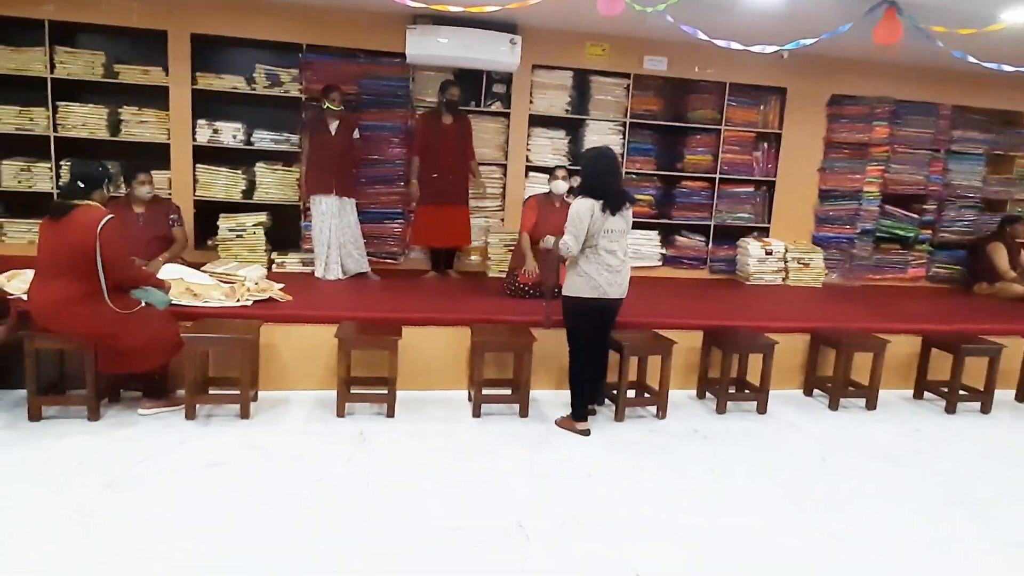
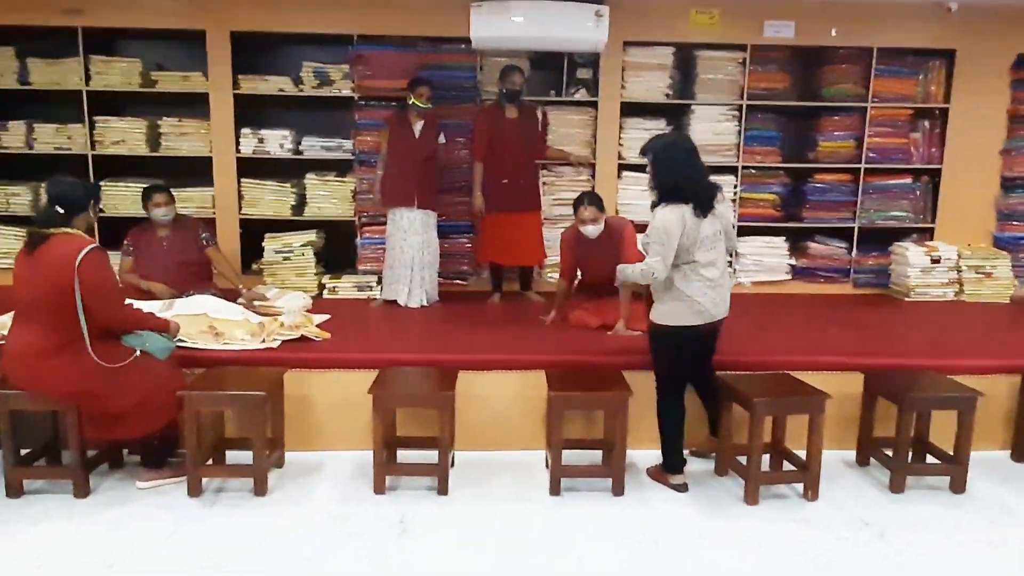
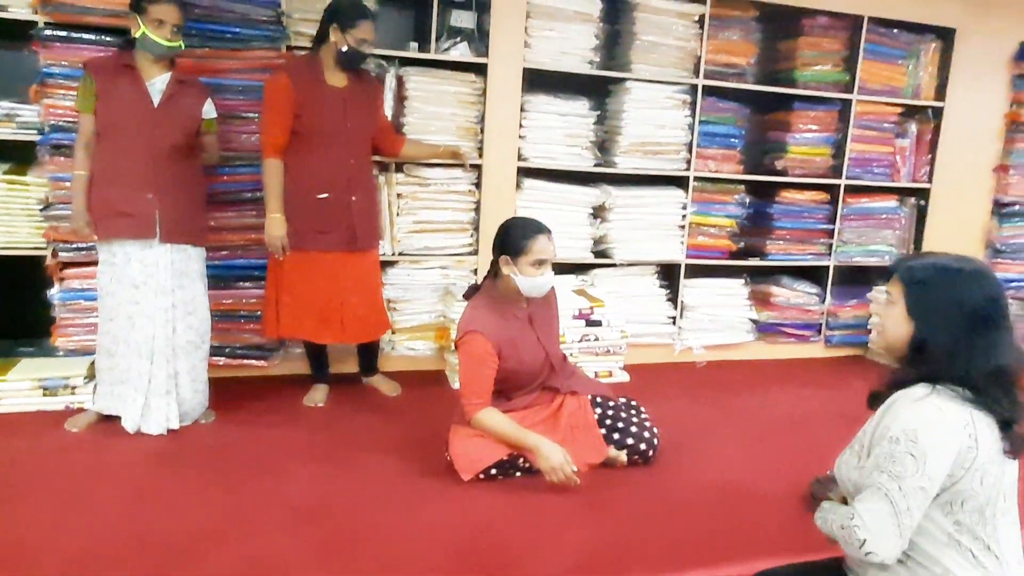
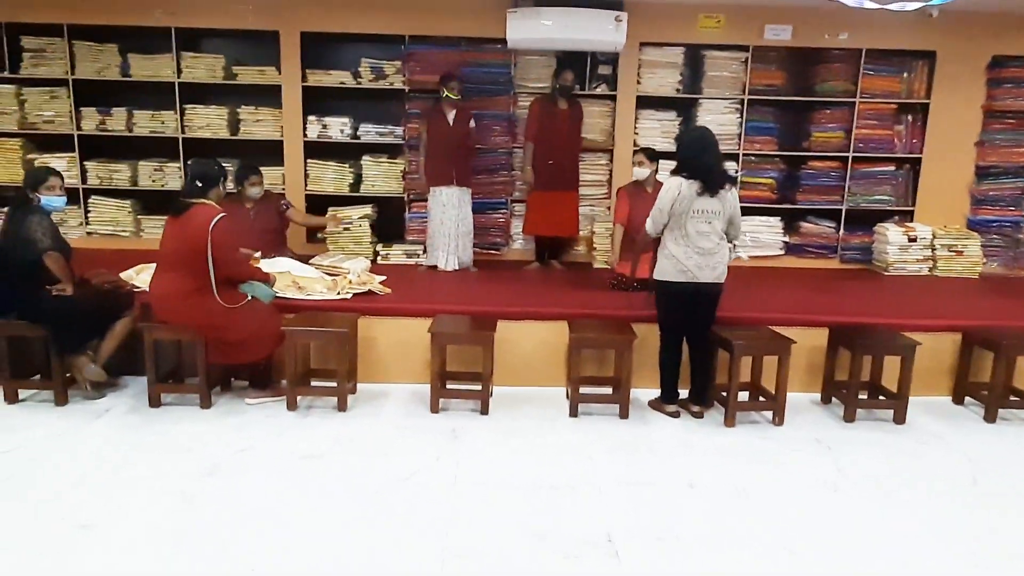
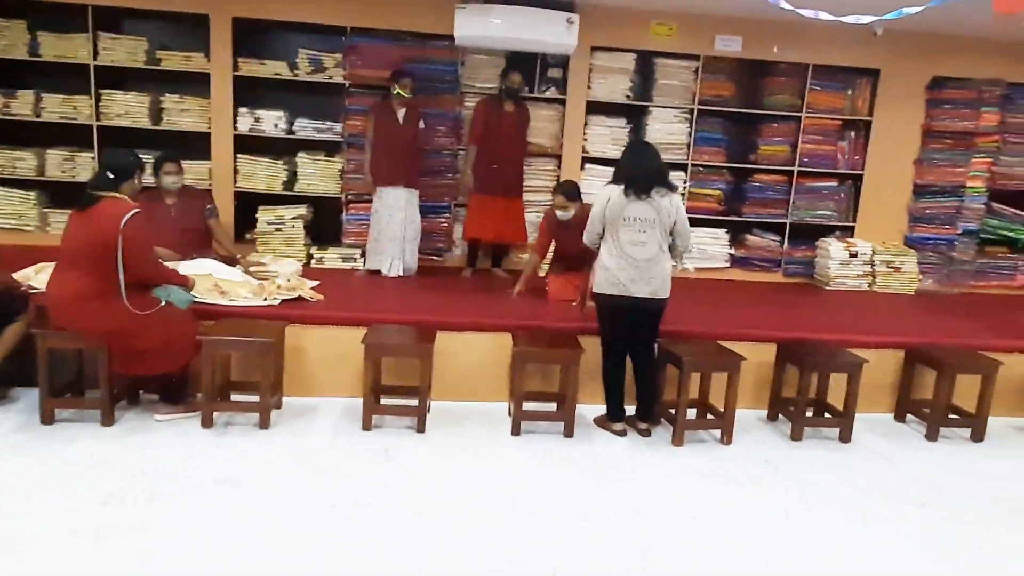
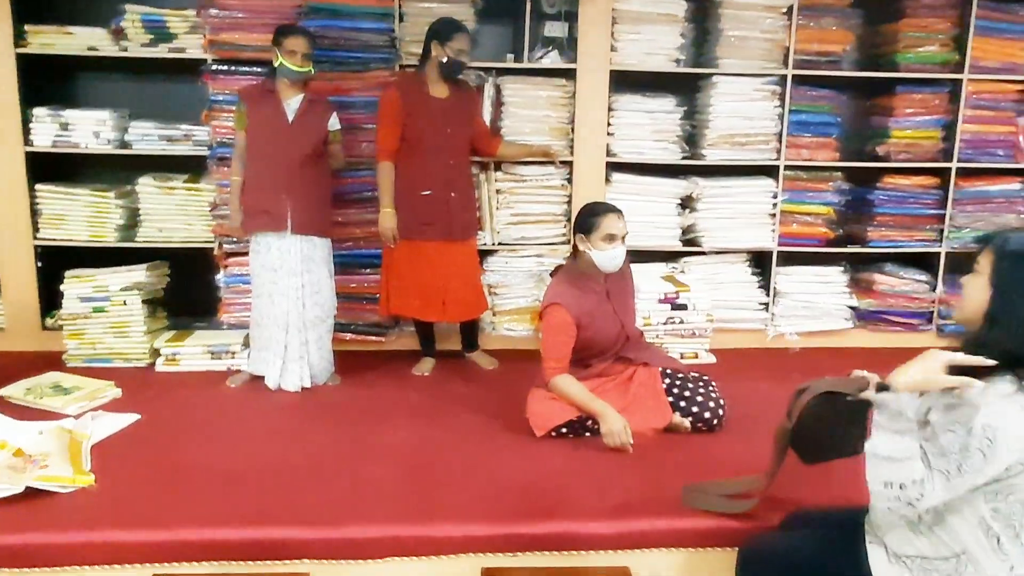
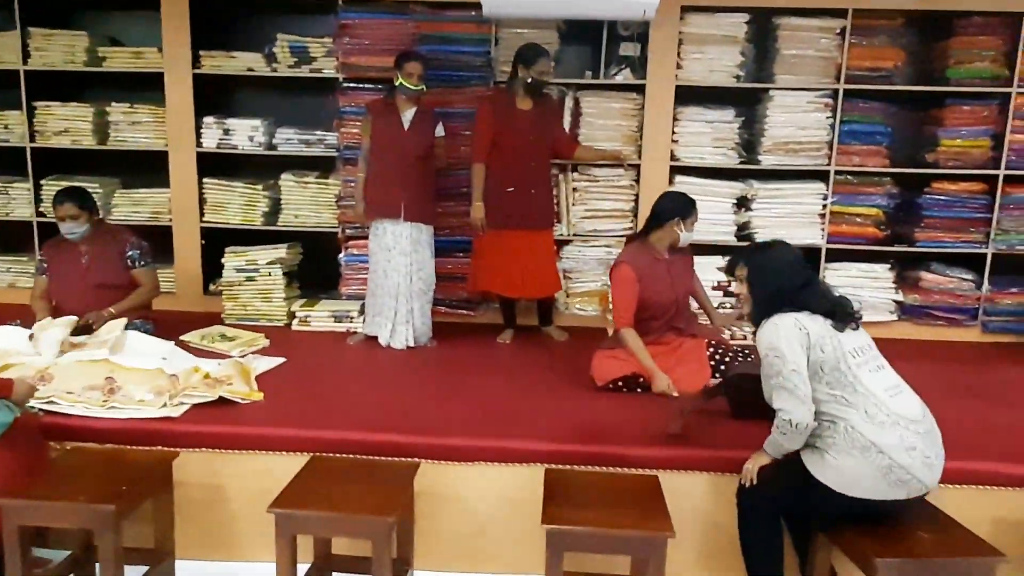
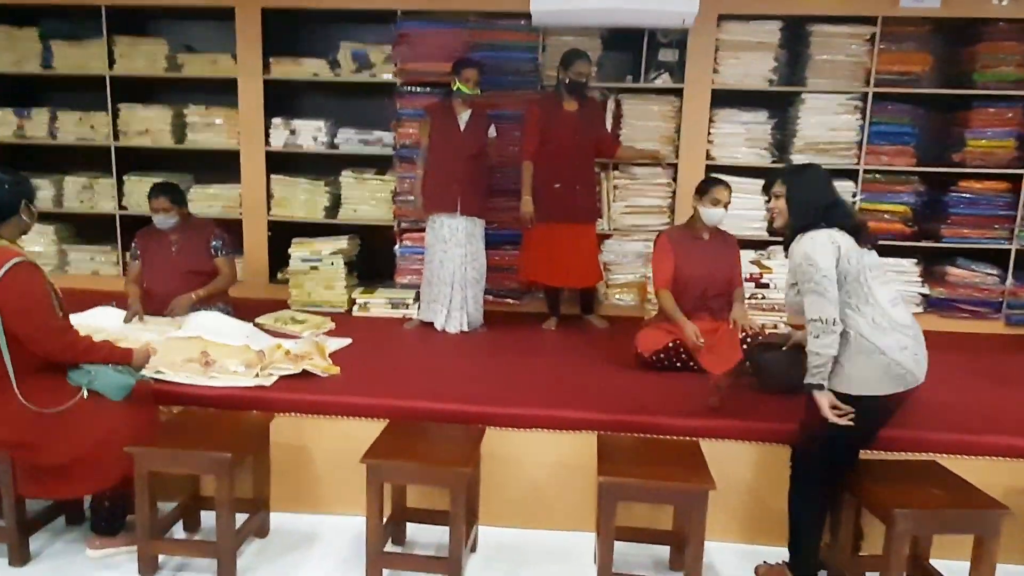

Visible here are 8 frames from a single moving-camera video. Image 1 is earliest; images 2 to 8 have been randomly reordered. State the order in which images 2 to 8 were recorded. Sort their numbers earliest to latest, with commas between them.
4, 5, 2, 8, 7, 6, 3
